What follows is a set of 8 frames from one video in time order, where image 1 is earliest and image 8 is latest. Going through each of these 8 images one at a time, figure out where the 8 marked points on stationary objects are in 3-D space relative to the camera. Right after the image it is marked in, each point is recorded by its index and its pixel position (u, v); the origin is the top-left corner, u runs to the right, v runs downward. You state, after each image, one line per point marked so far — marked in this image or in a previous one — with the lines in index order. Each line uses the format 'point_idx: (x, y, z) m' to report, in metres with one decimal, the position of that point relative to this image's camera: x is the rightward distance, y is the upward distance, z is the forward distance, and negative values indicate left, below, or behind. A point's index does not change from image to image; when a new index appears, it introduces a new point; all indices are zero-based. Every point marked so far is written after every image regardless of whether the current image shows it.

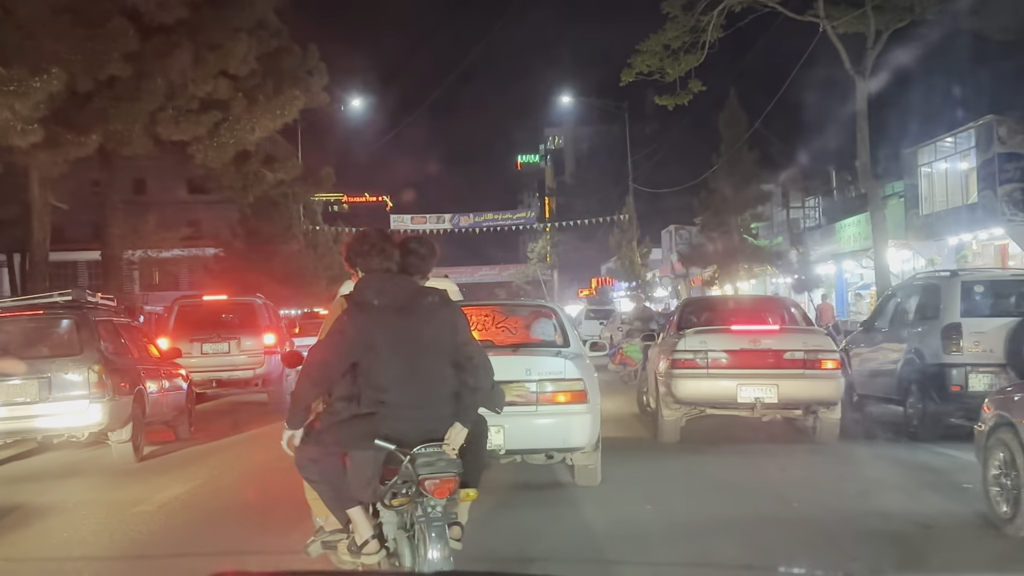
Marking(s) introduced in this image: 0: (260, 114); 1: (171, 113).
0: (-4.7, +3.2, +17.2) m
1: (-5.9, +3.0, +15.9) m
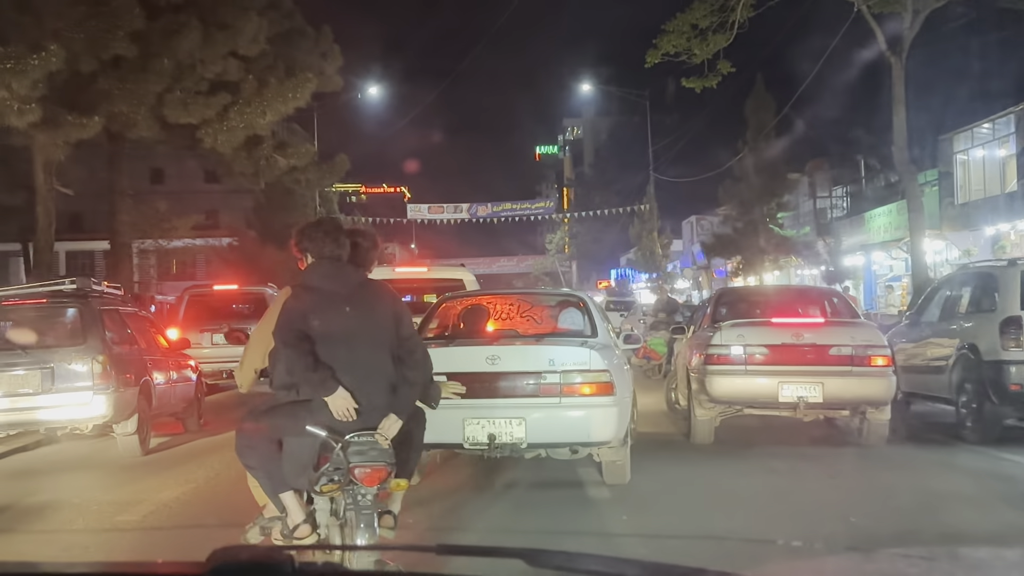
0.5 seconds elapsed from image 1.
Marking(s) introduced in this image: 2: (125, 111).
0: (-4.3, +3.4, +16.6) m
1: (-5.5, +3.2, +15.4) m
2: (-6.2, +2.9, +14.9) m
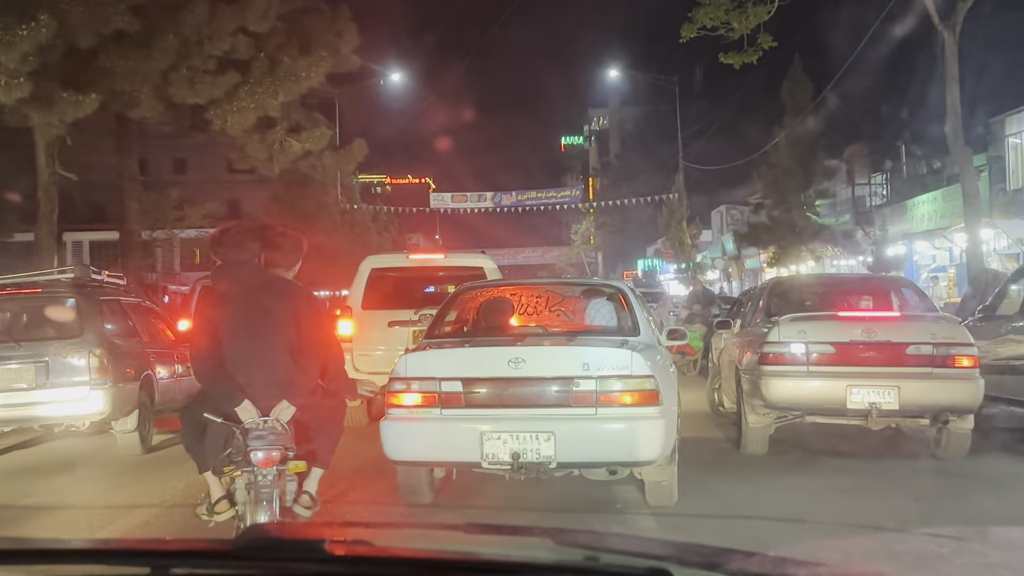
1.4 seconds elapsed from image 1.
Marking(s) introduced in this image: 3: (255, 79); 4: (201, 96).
0: (-3.9, +3.6, +15.8) m
1: (-5.1, +3.4, +14.5) m
2: (-5.9, +3.0, +14.1) m
3: (-4.3, +3.5, +15.6) m
4: (-5.0, +3.0, +14.8) m
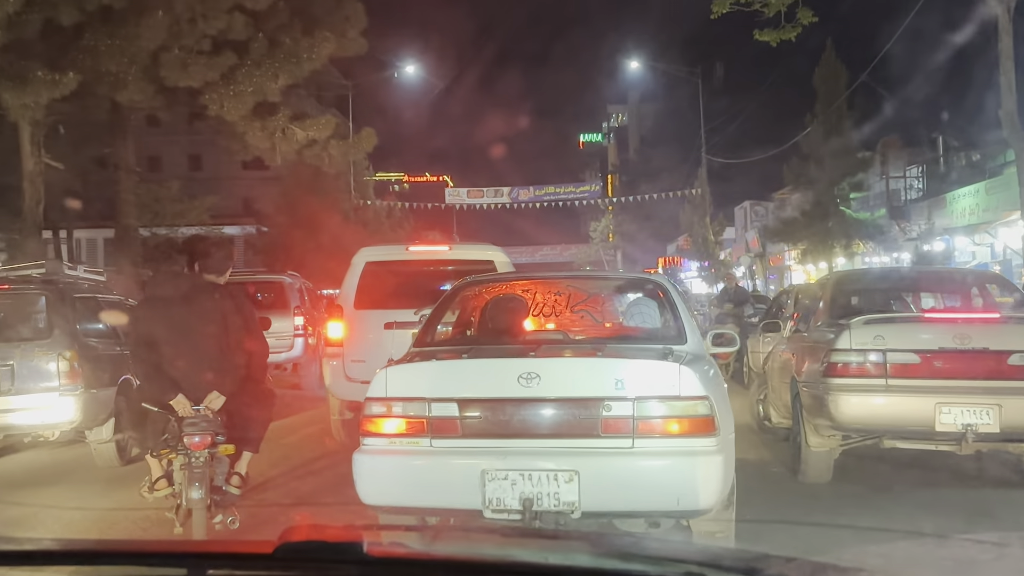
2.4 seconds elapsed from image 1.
0: (-3.6, +3.6, +14.7) m
1: (-4.9, +3.4, +13.5) m
2: (-5.6, +3.1, +13.1) m
3: (-4.1, +3.6, +14.5) m
4: (-4.7, +3.1, +13.8) m
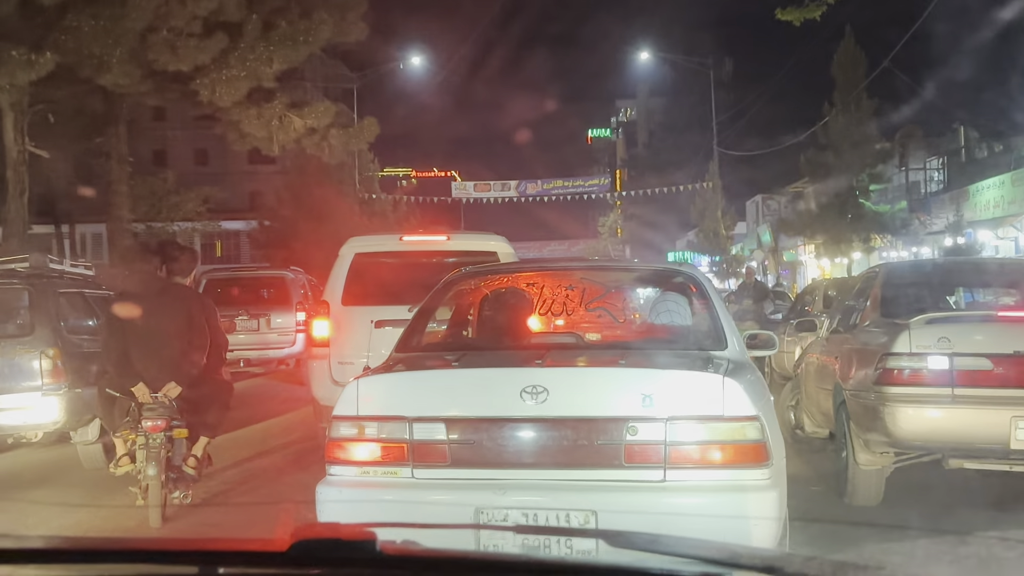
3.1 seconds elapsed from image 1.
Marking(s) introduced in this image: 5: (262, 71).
0: (-3.5, +3.7, +14.0) m
1: (-4.8, +3.5, +12.8) m
2: (-5.5, +3.2, +12.4) m
3: (-4.0, +3.6, +13.8) m
4: (-4.6, +3.2, +13.1) m
5: (-3.8, +3.3, +14.0) m
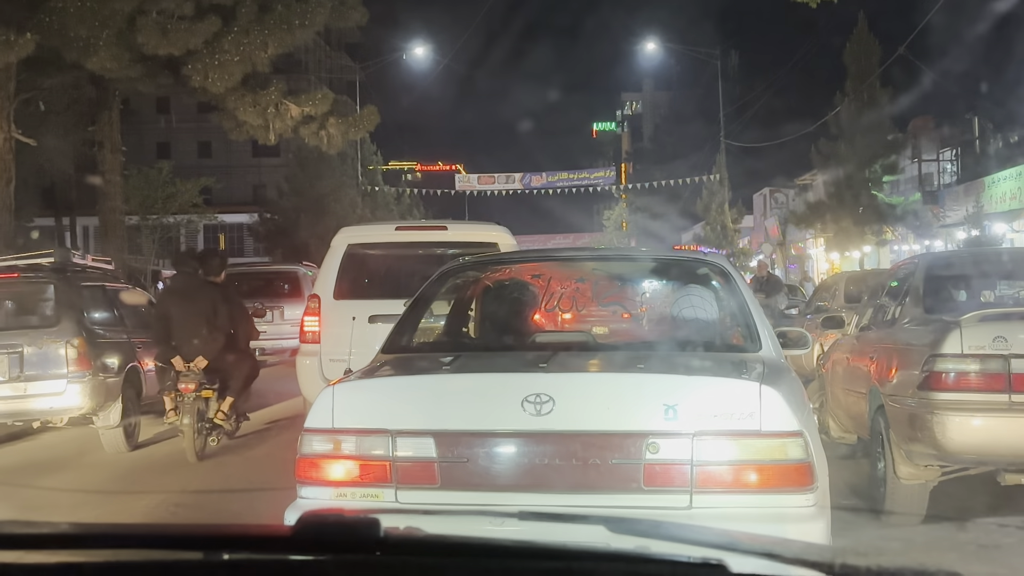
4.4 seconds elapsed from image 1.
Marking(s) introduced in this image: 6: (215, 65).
0: (-3.5, +3.8, +13.5) m
1: (-4.7, +3.6, +12.3) m
2: (-5.5, +3.3, +11.9) m
3: (-3.9, +3.8, +13.3) m
4: (-4.6, +3.3, +12.6) m
5: (-3.7, +3.4, +13.5) m
6: (-4.3, +3.2, +13.4) m
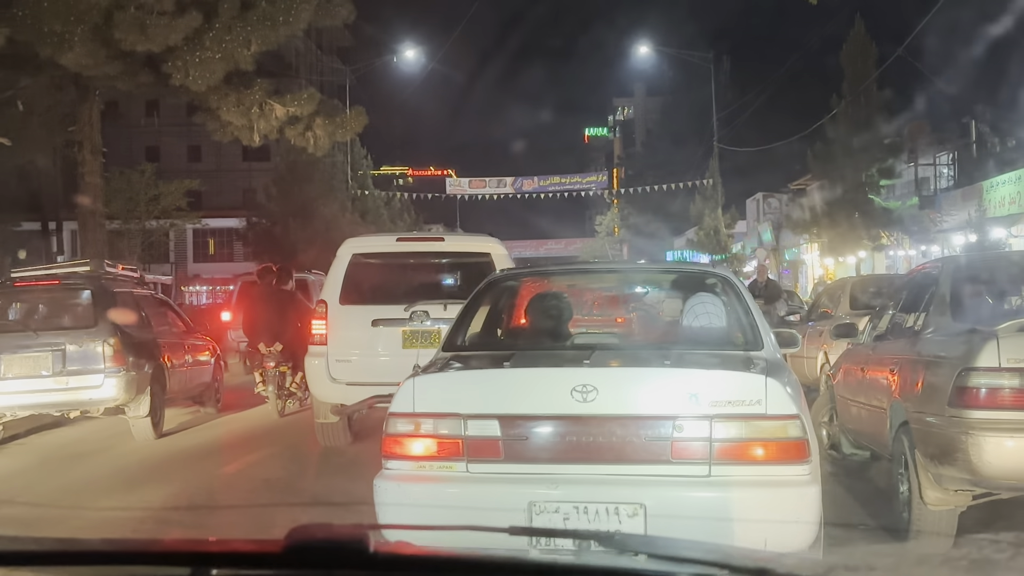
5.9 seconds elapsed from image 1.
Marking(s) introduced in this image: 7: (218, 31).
0: (-3.6, +3.7, +13.1) m
1: (-4.9, +3.5, +11.9) m
2: (-5.6, +3.2, +11.5) m
3: (-4.0, +3.7, +12.9) m
4: (-4.7, +3.2, +12.2) m
5: (-3.8, +3.3, +13.1) m
6: (-4.4, +3.1, +12.9) m
7: (-4.1, +3.6, +12.9) m
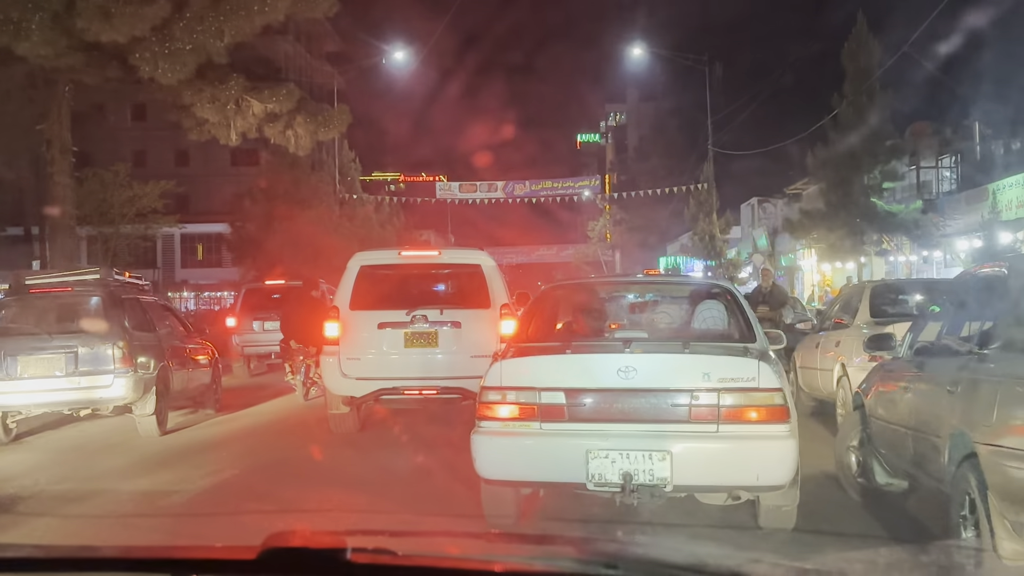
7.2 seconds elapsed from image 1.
0: (-3.7, +3.7, +12.3) m
1: (-5.0, +3.5, +11.1) m
2: (-5.7, +3.1, +10.7) m
3: (-4.2, +3.6, +12.2) m
4: (-4.8, +3.1, +11.4) m
5: (-4.0, +3.2, +12.3) m
6: (-4.5, +3.1, +12.2) m
7: (-4.2, +3.5, +12.2) m
